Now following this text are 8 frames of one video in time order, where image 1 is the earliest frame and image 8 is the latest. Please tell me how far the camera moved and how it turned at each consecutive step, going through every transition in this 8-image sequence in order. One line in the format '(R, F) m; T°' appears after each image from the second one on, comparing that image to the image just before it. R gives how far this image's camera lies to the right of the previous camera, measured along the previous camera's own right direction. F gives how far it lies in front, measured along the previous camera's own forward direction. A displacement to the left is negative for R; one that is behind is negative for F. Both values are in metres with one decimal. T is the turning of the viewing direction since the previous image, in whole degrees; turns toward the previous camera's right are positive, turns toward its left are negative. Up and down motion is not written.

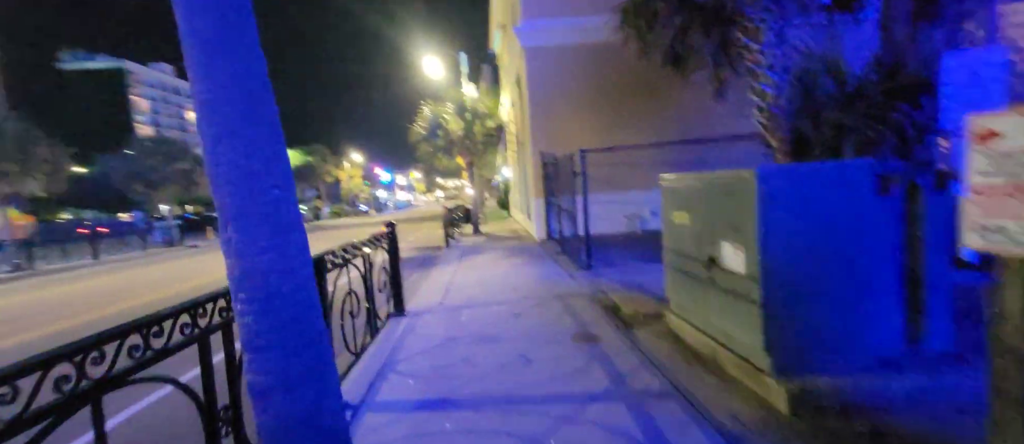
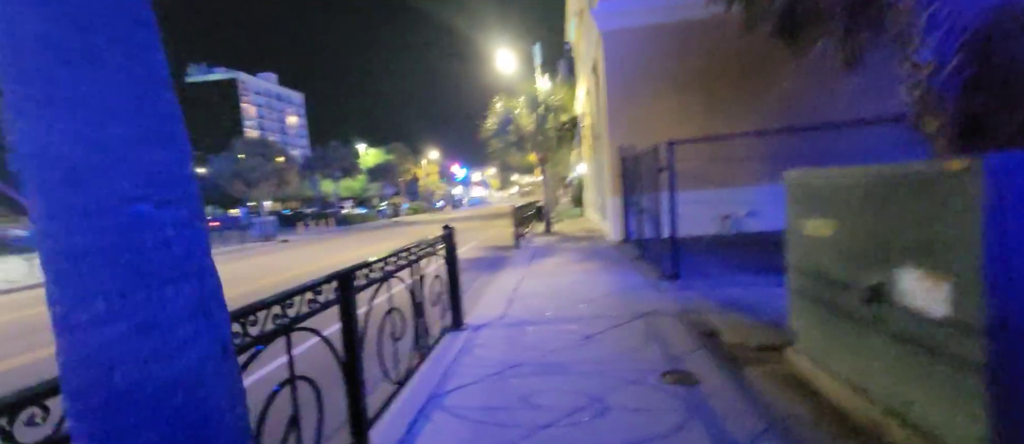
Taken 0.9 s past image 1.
(0.0, +1.0) m; -9°
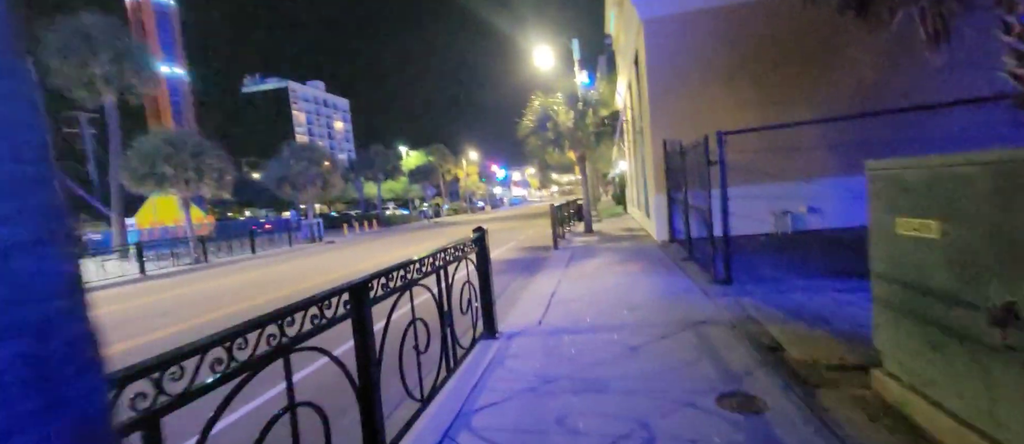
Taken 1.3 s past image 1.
(+0.1, +0.4) m; -5°
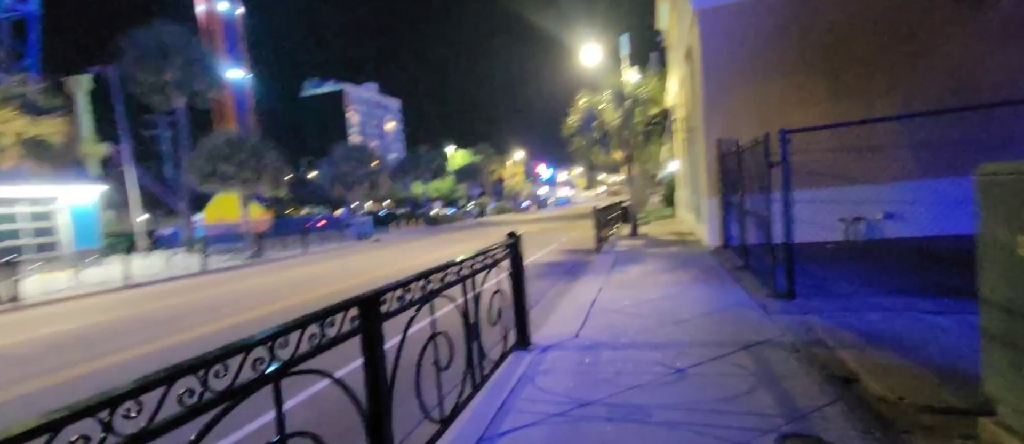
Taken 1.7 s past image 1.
(+0.1, +0.4) m; -5°
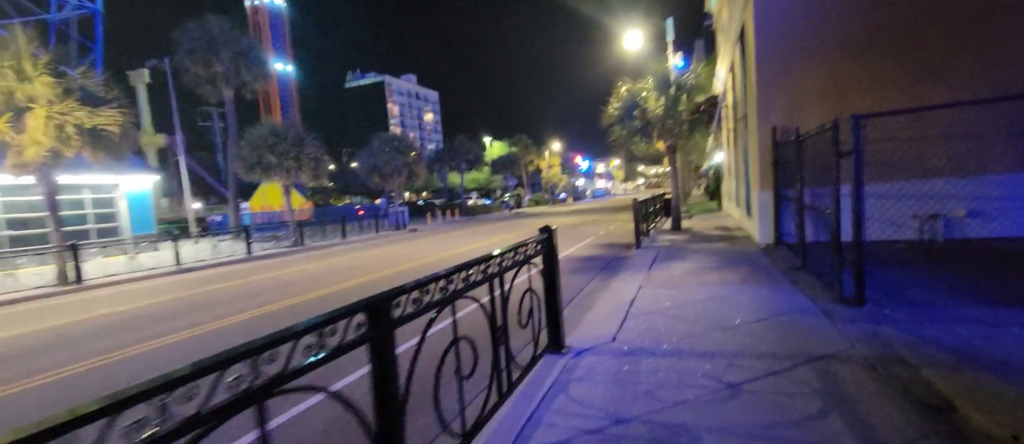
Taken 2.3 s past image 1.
(0.0, +0.4) m; -4°
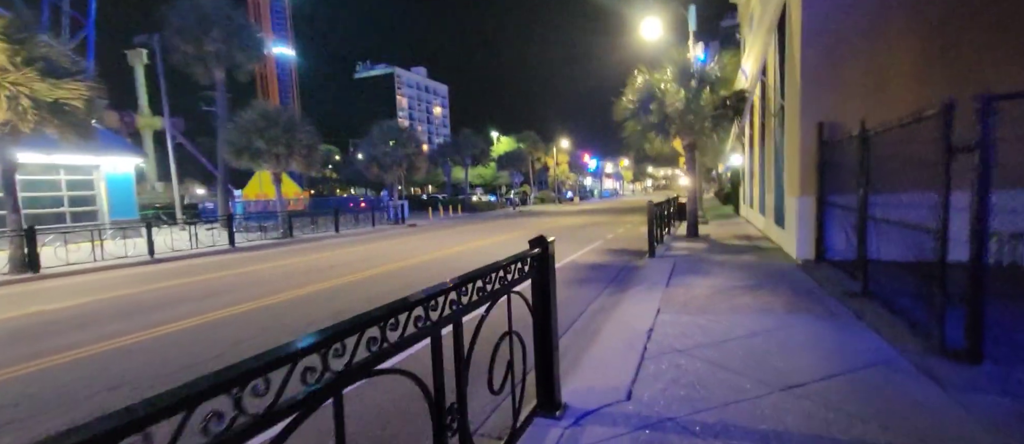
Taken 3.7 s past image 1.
(+0.2, +1.6) m; -1°
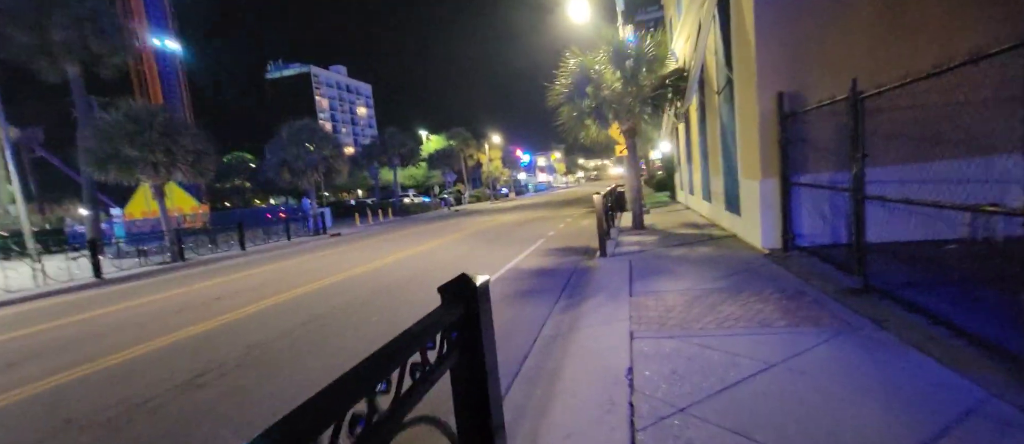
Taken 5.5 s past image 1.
(+0.2, +1.8) m; +7°
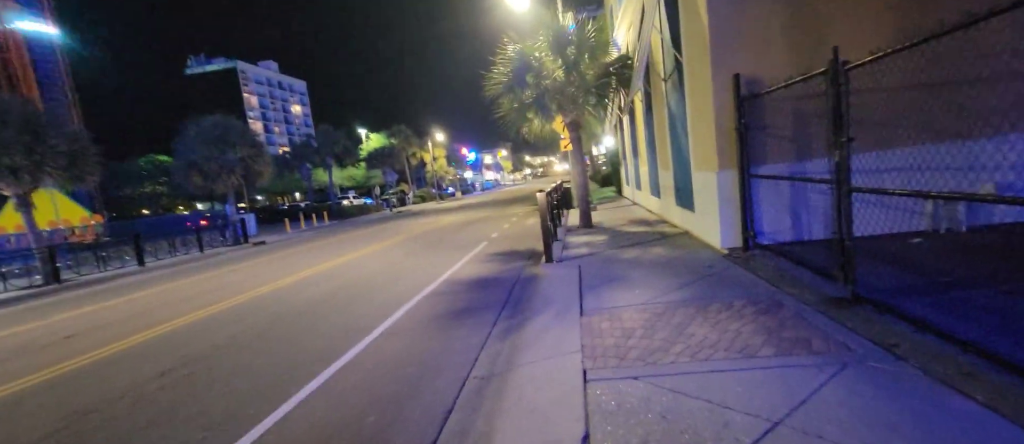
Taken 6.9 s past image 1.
(+0.3, +1.3) m; +6°
